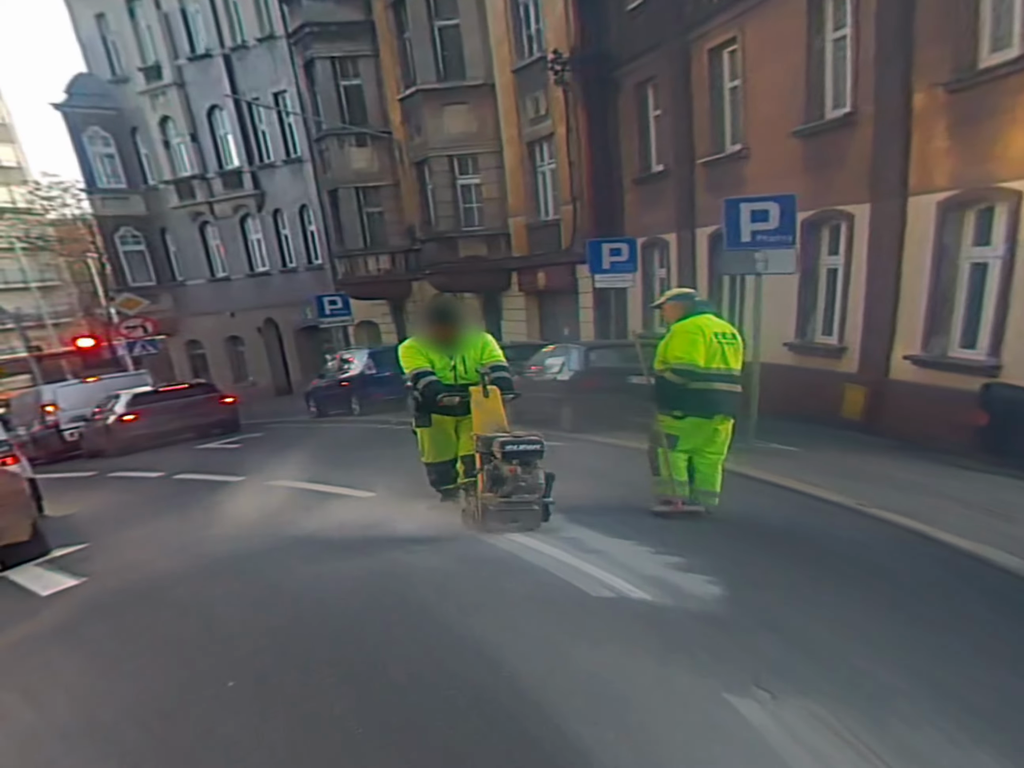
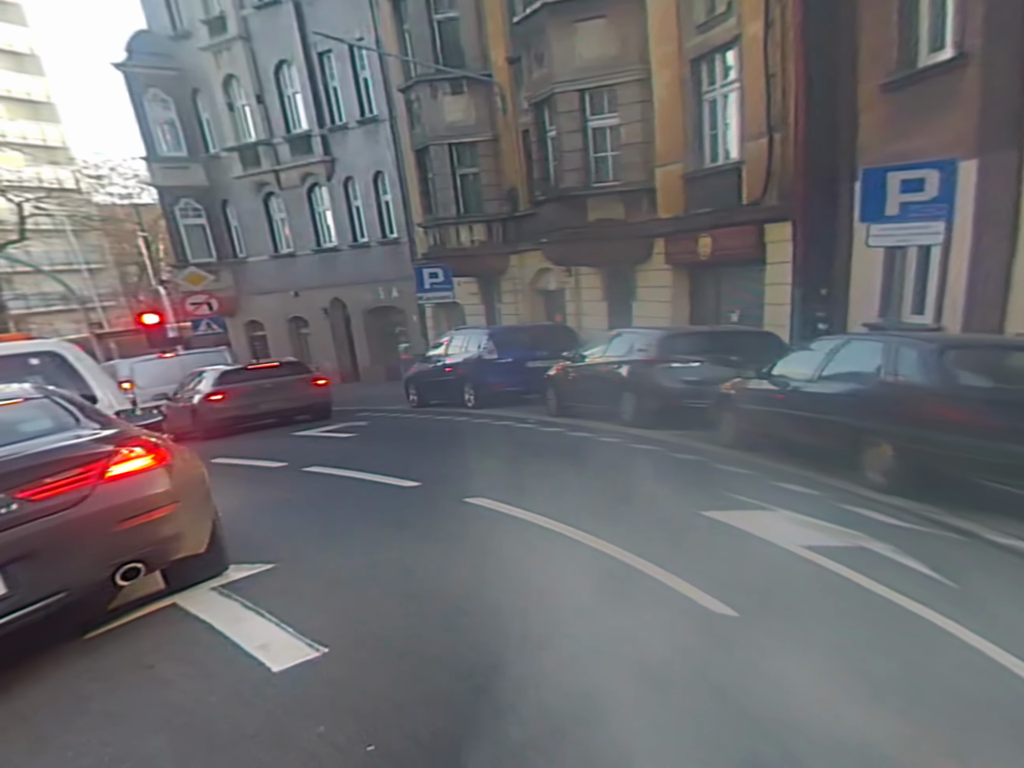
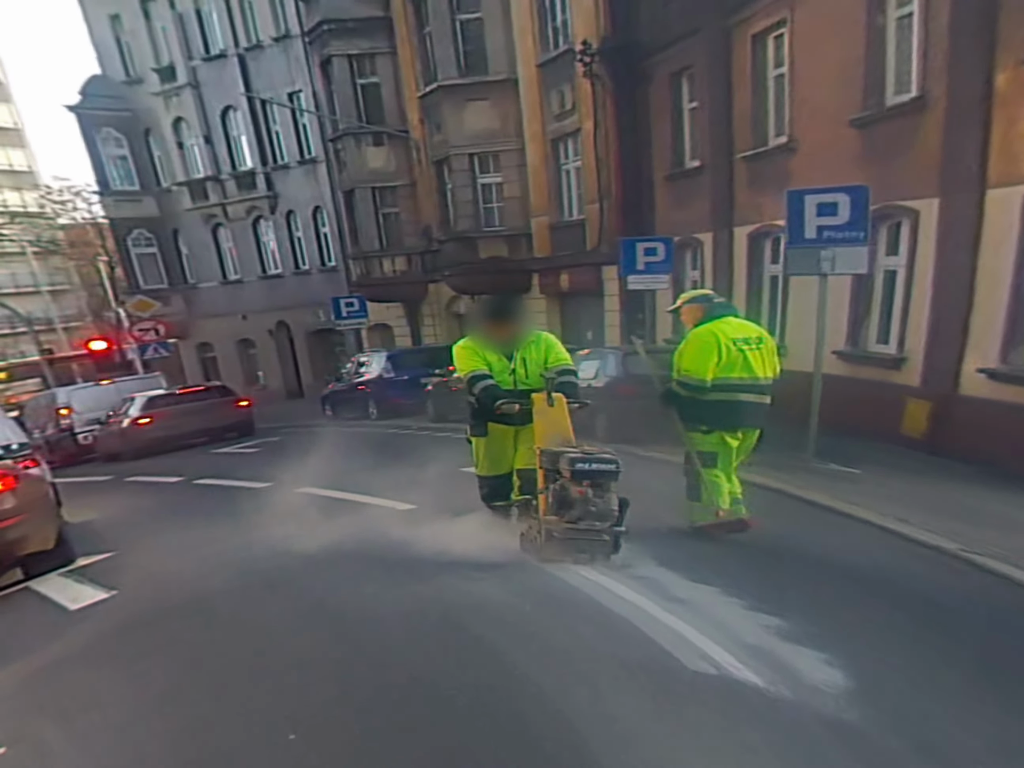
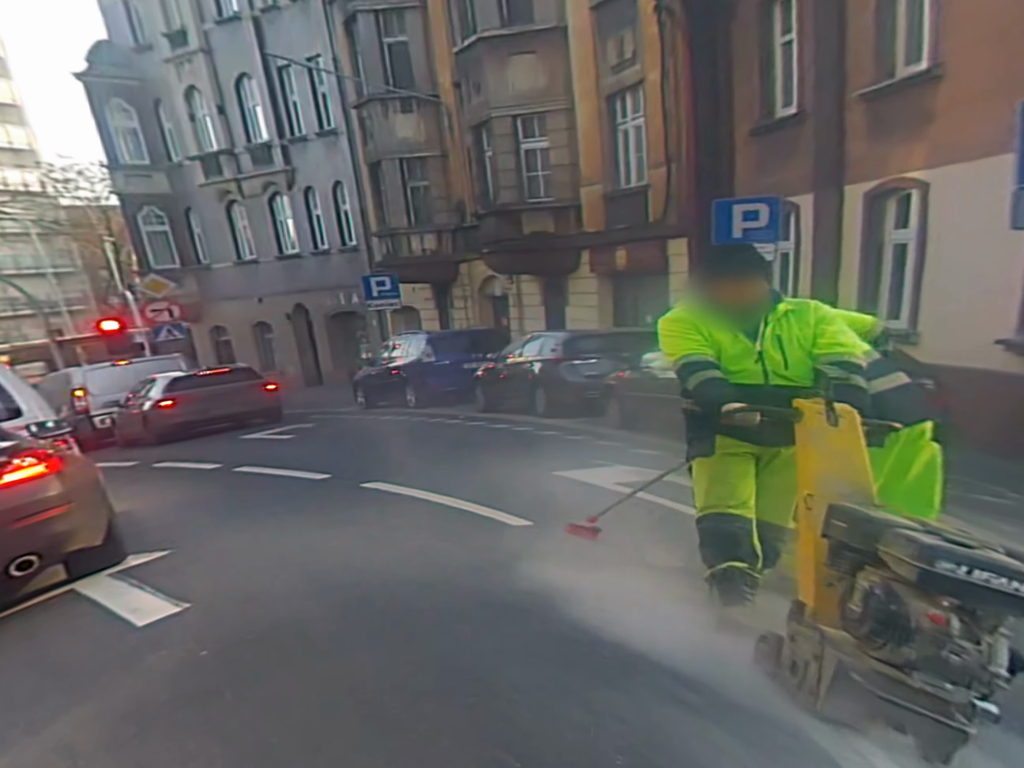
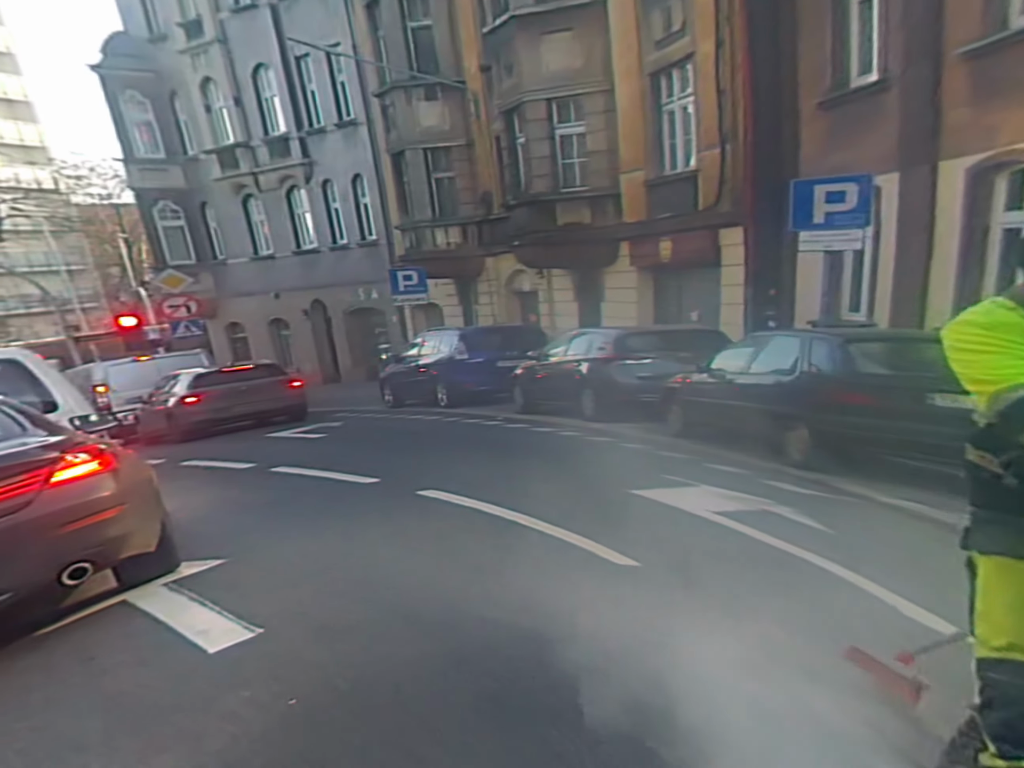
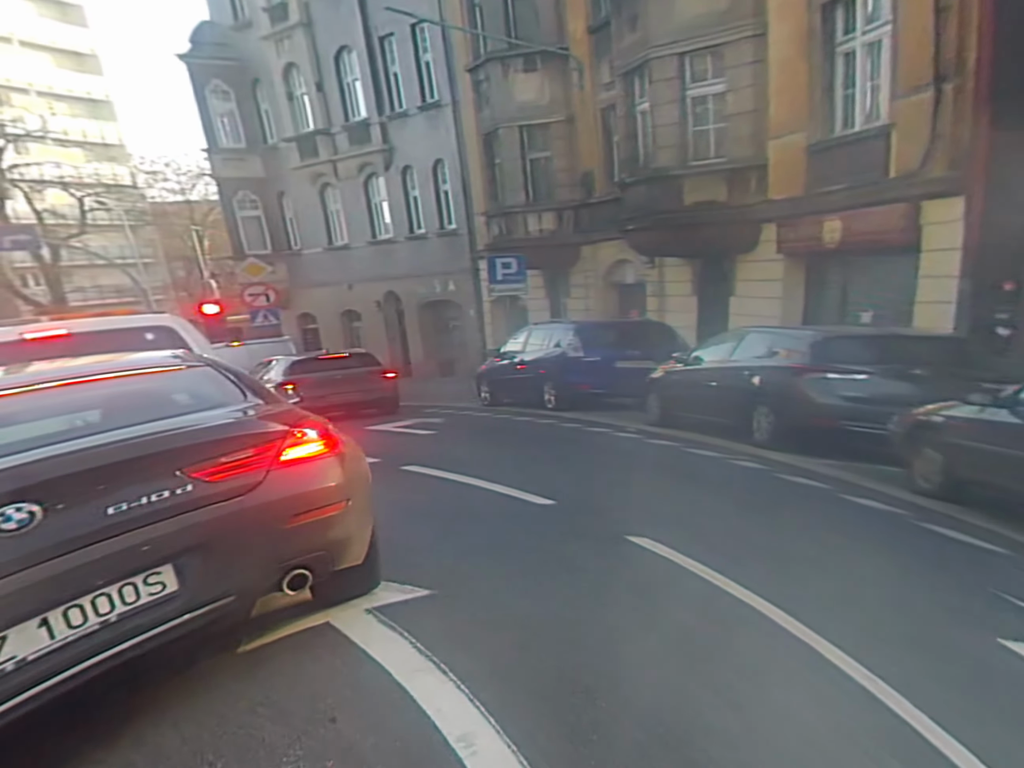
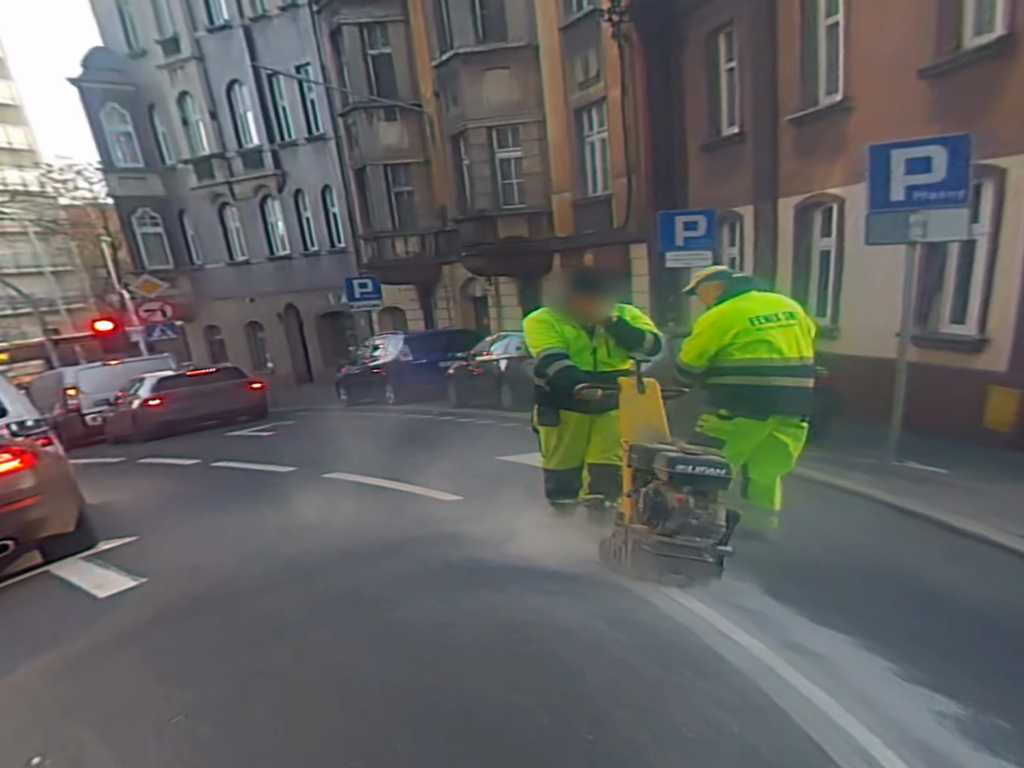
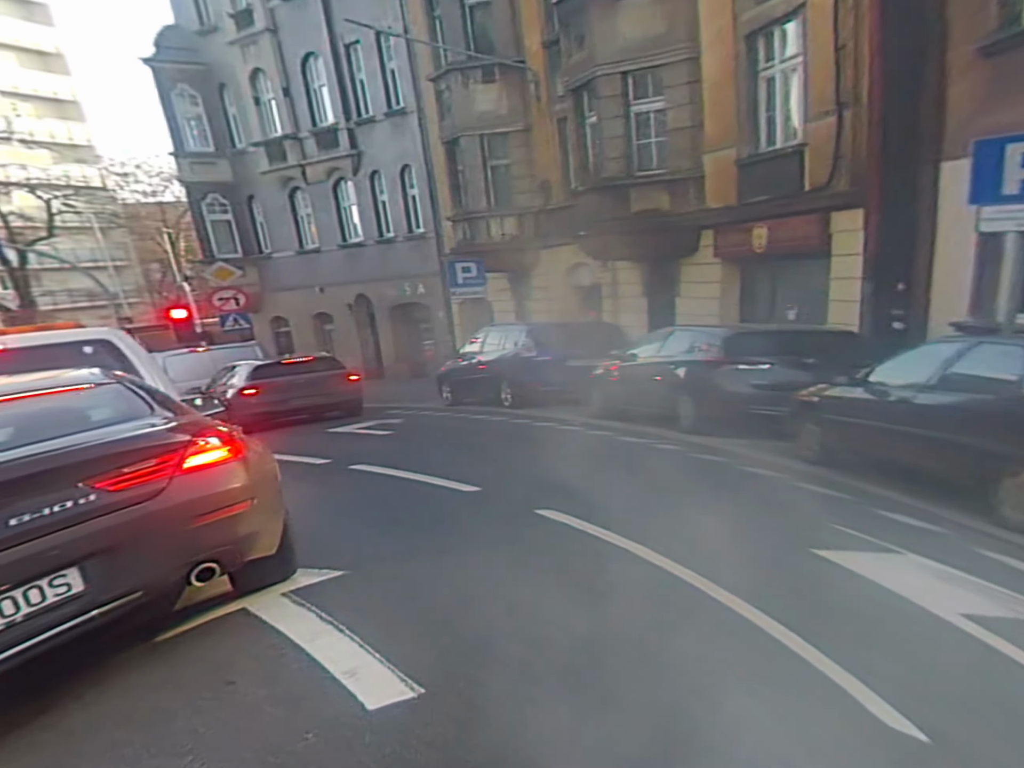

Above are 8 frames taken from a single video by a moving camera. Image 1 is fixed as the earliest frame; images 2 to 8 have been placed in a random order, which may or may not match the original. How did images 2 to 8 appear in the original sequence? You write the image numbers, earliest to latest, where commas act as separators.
3, 7, 4, 5, 2, 8, 6
